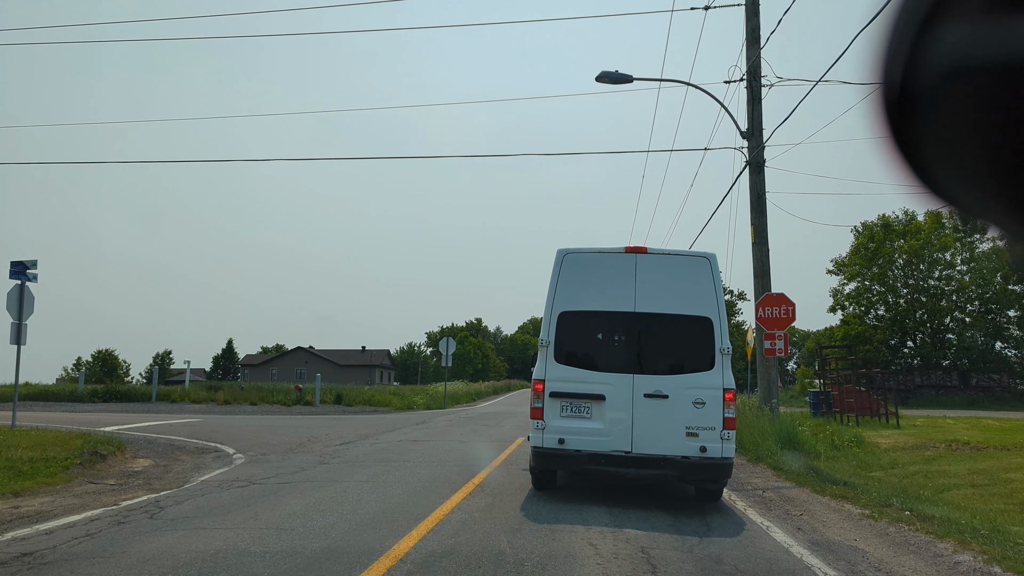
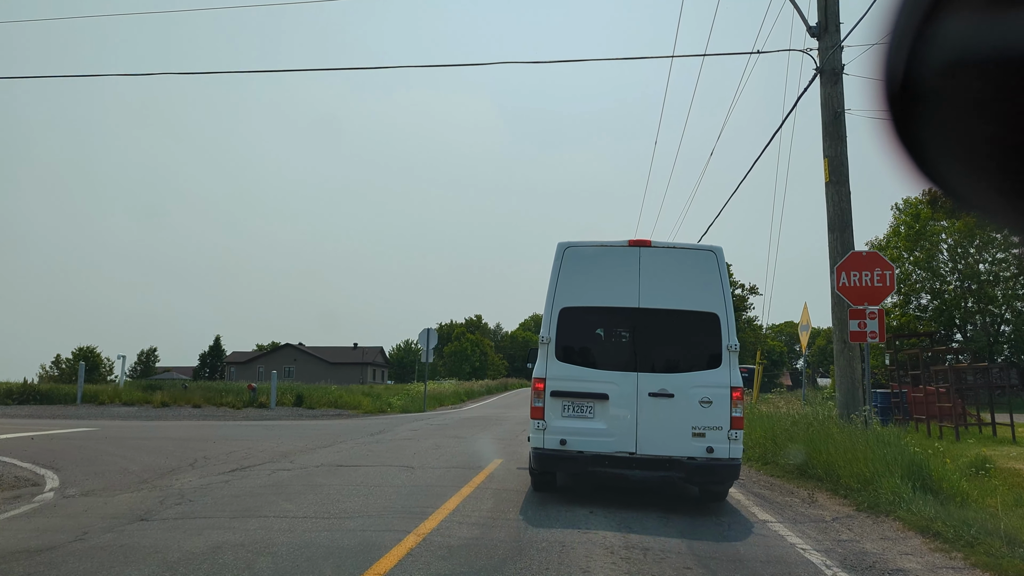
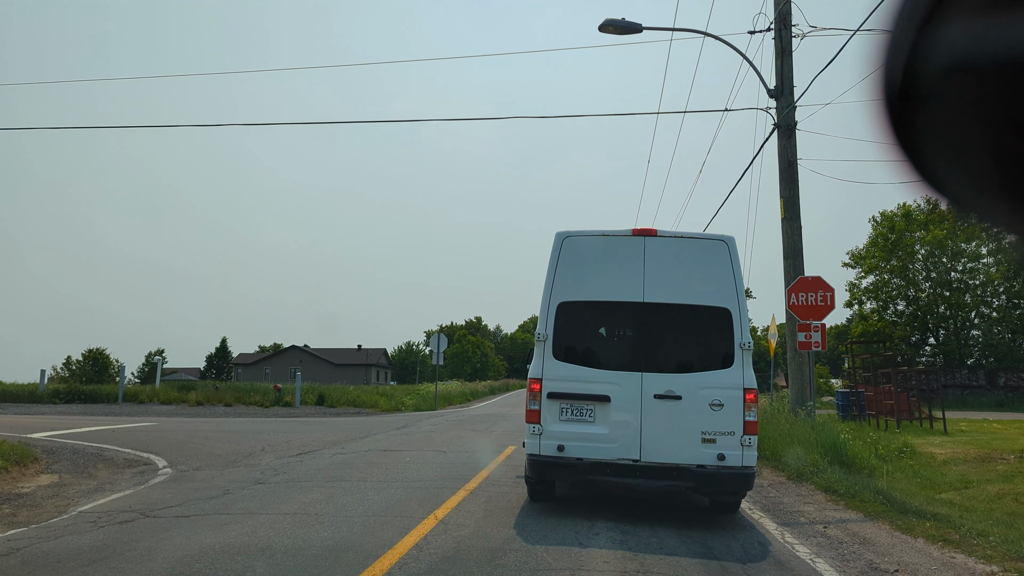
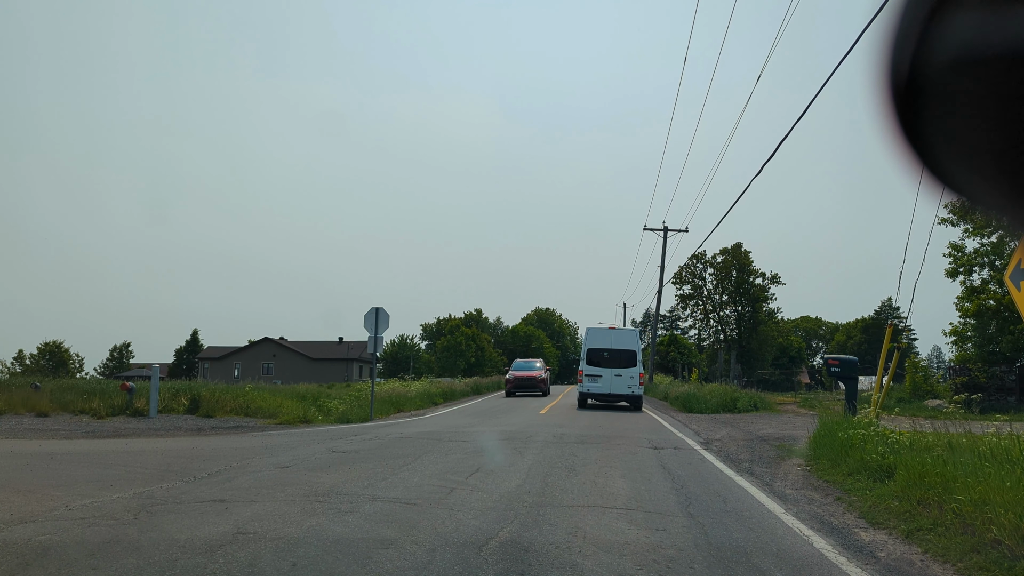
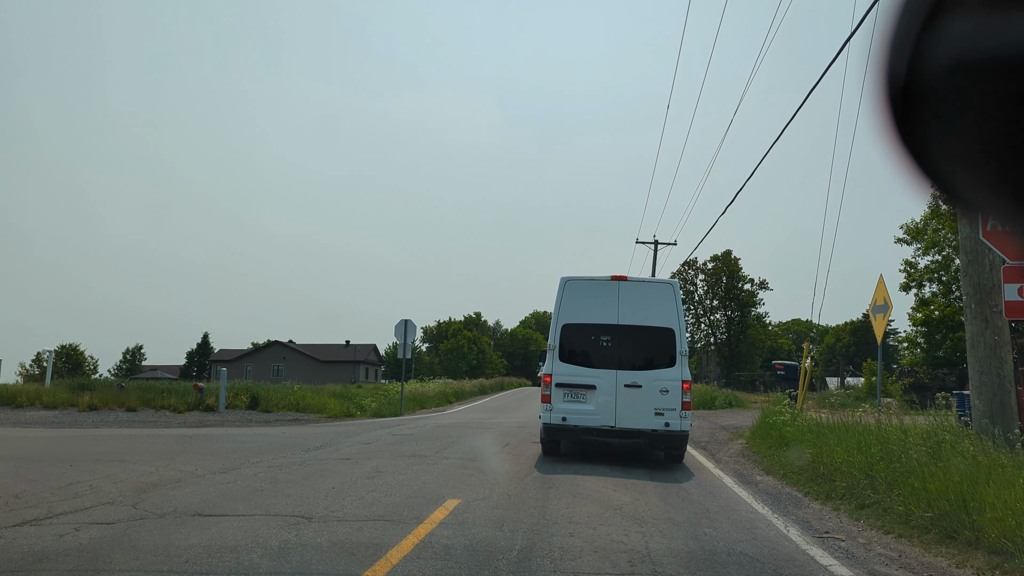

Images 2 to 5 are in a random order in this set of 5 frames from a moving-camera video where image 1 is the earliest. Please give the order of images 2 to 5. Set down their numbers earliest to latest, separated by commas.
3, 2, 5, 4
